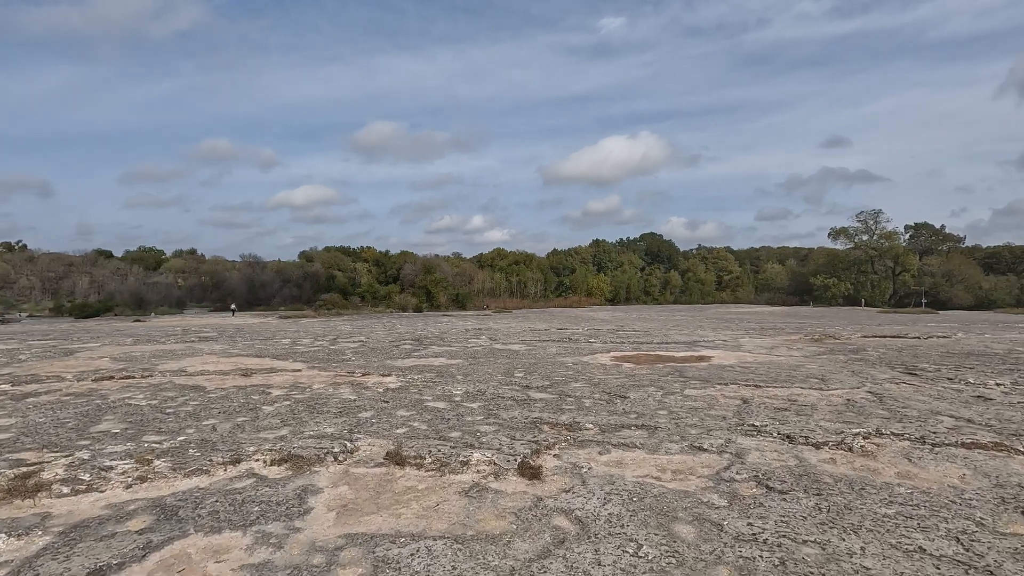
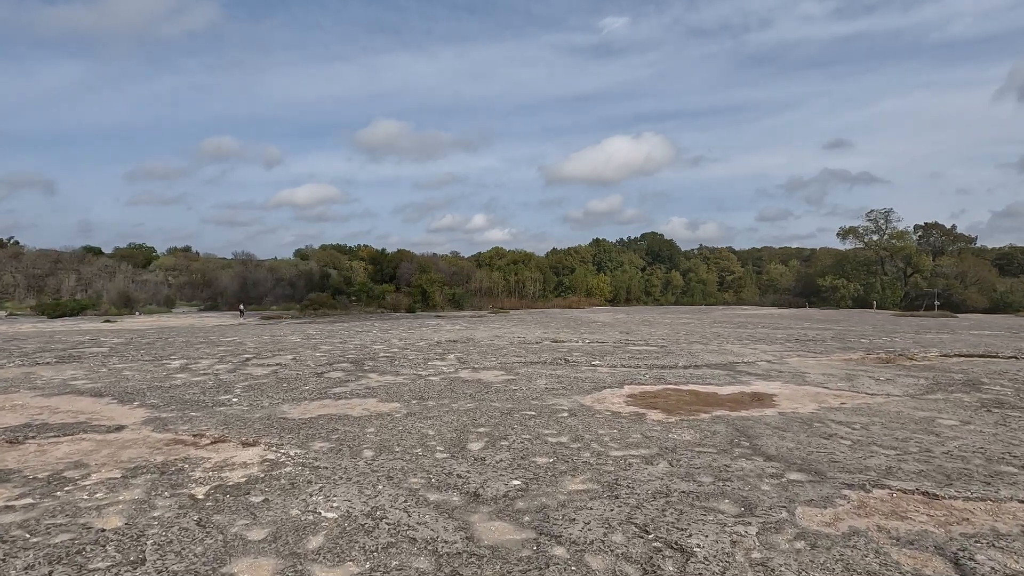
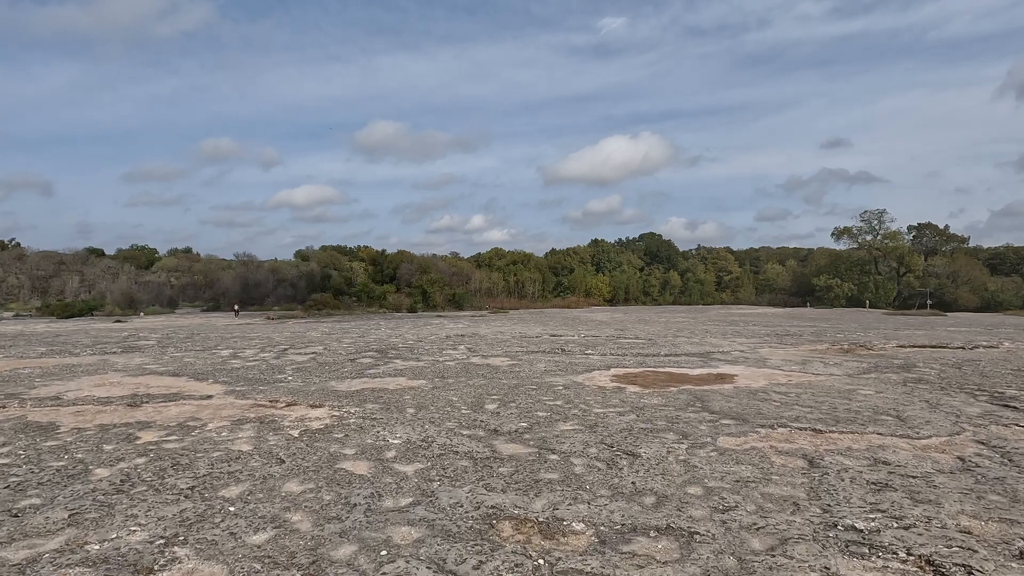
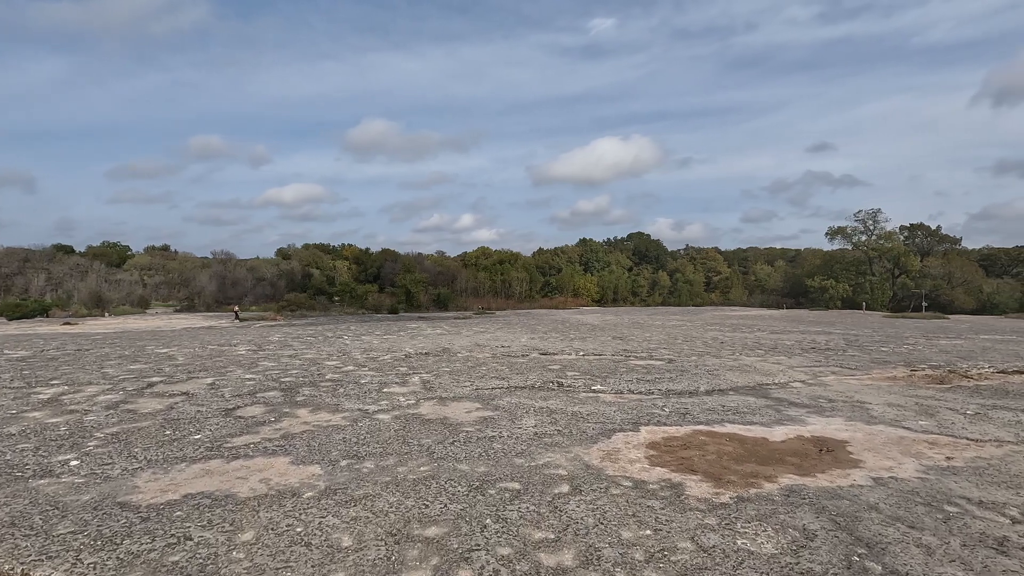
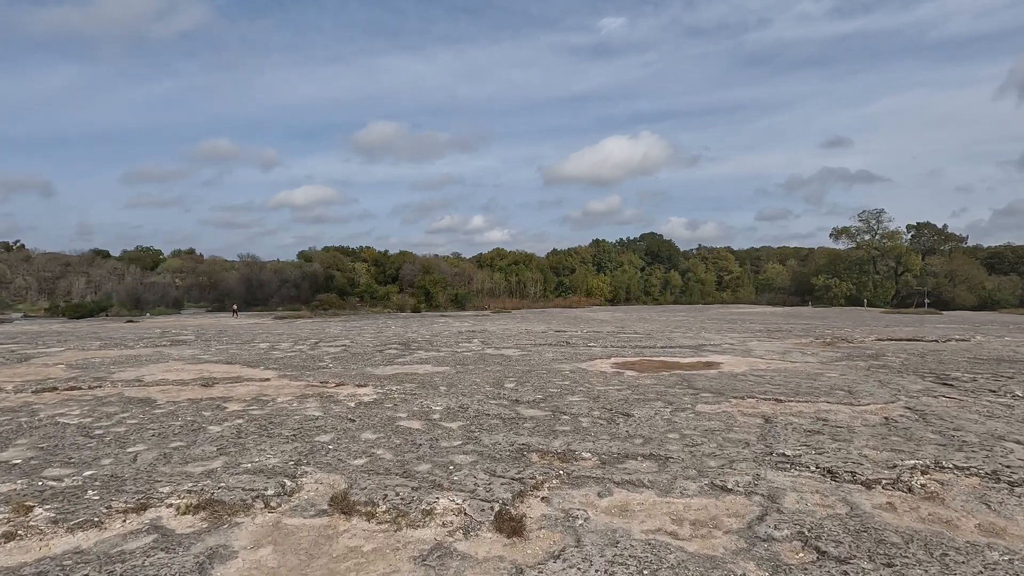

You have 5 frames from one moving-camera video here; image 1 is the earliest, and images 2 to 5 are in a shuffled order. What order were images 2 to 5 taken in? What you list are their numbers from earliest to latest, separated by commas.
5, 3, 2, 4
